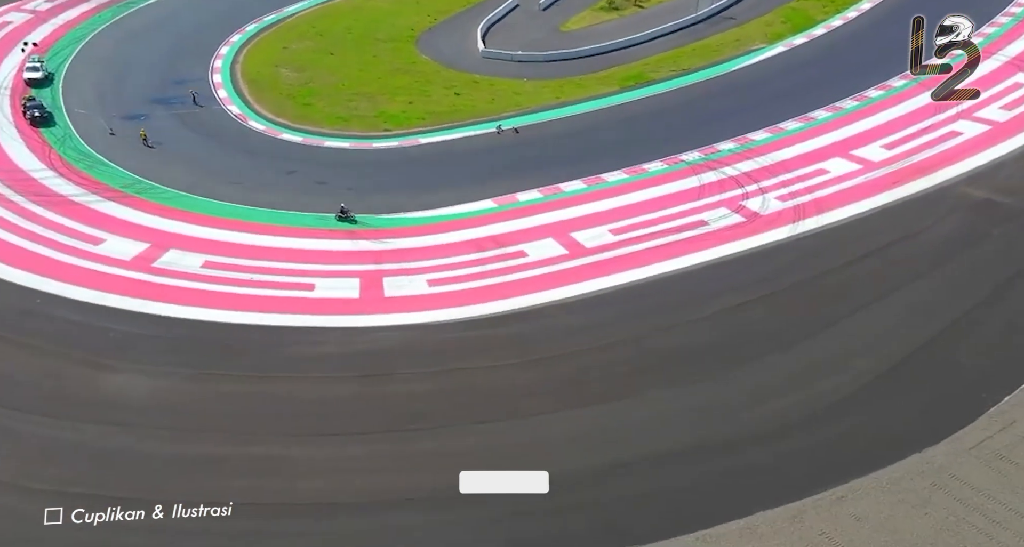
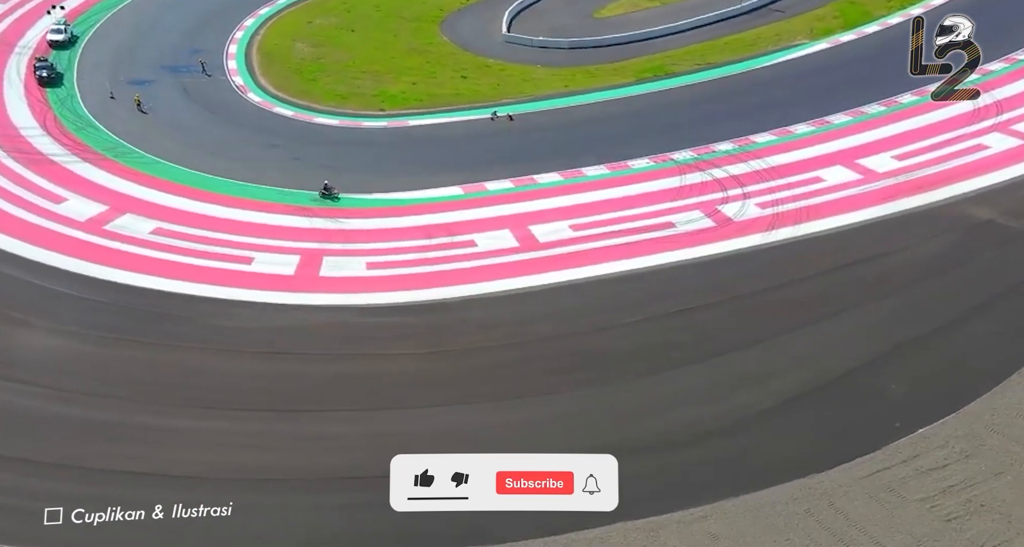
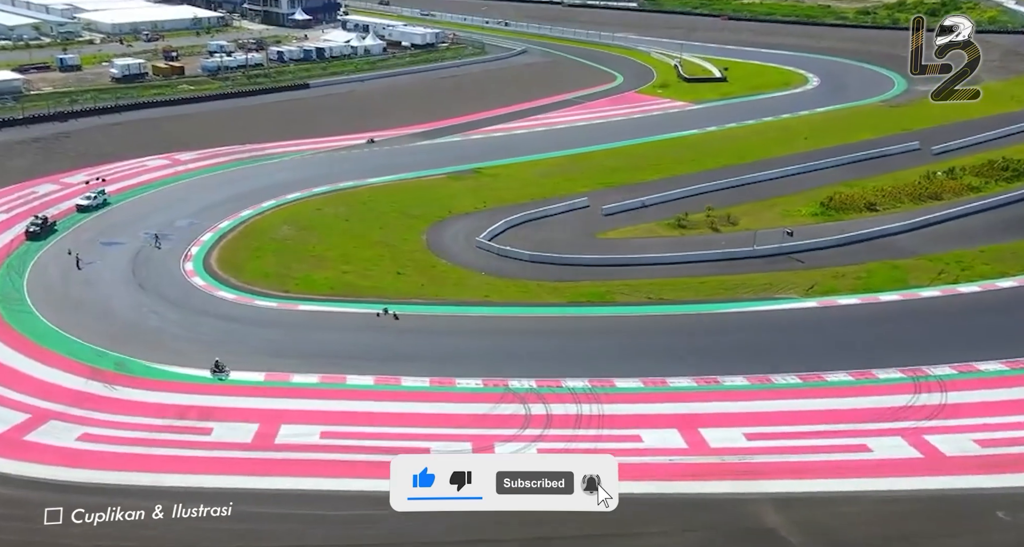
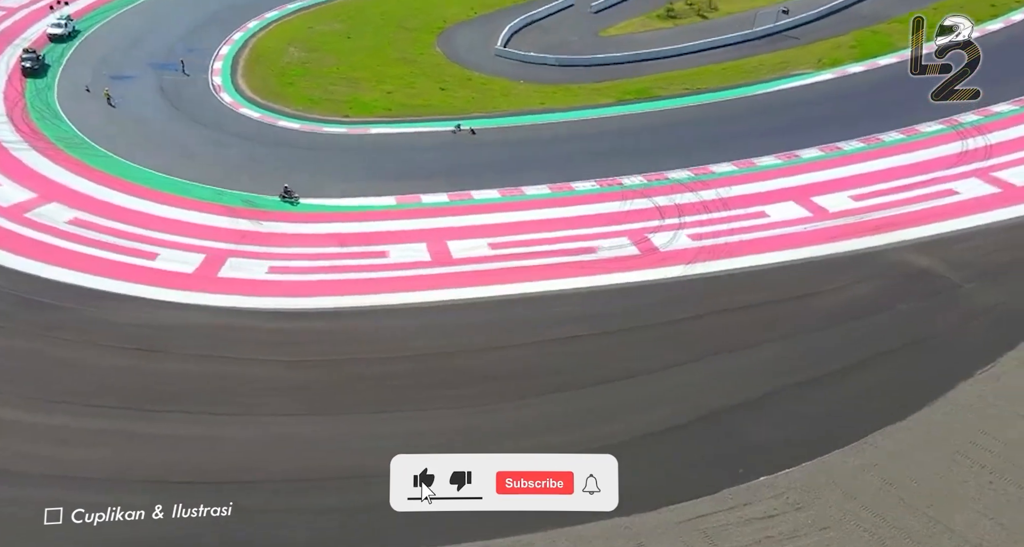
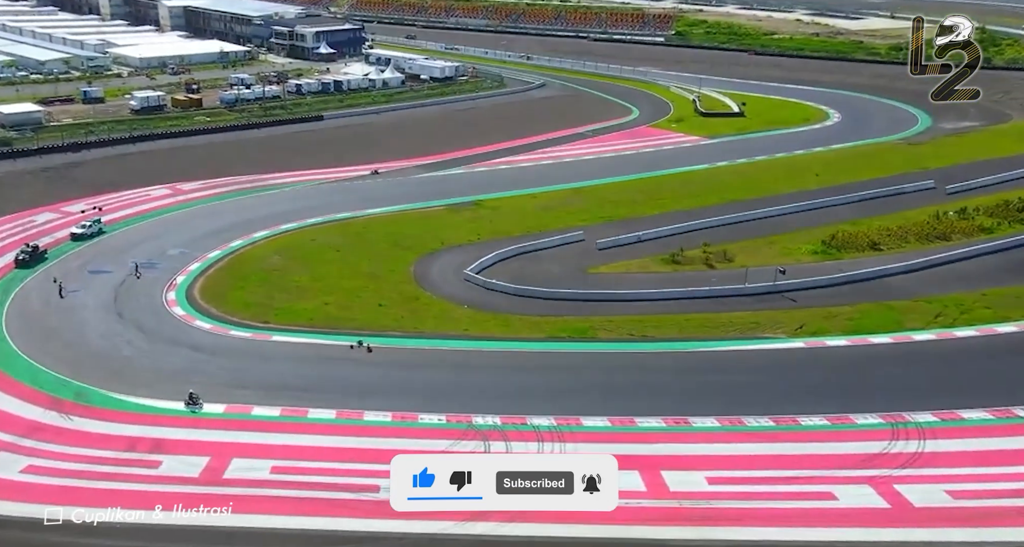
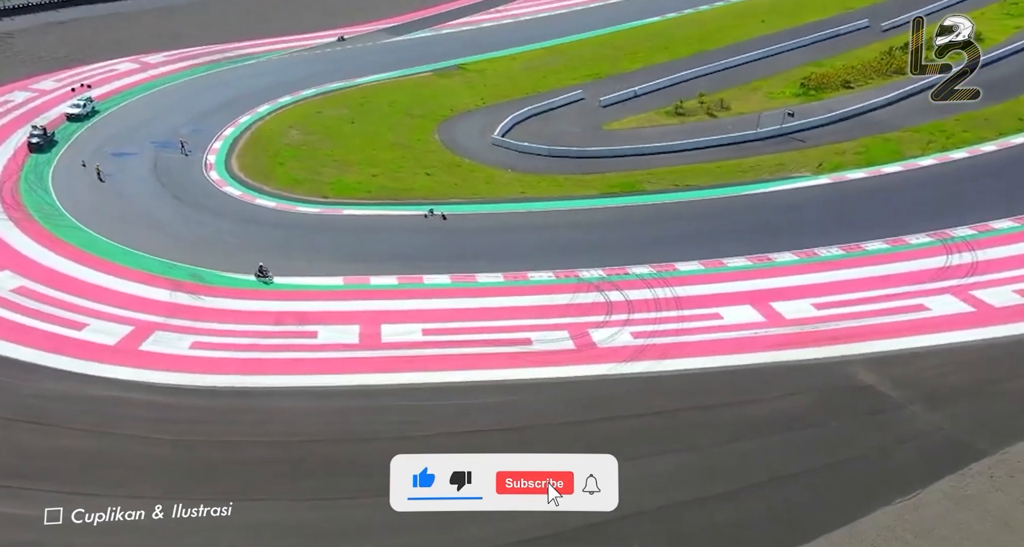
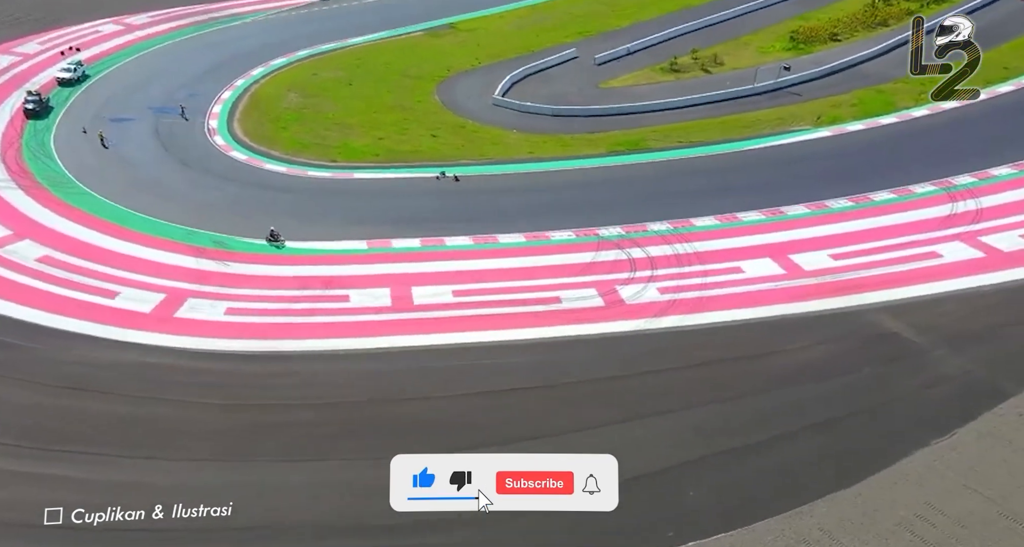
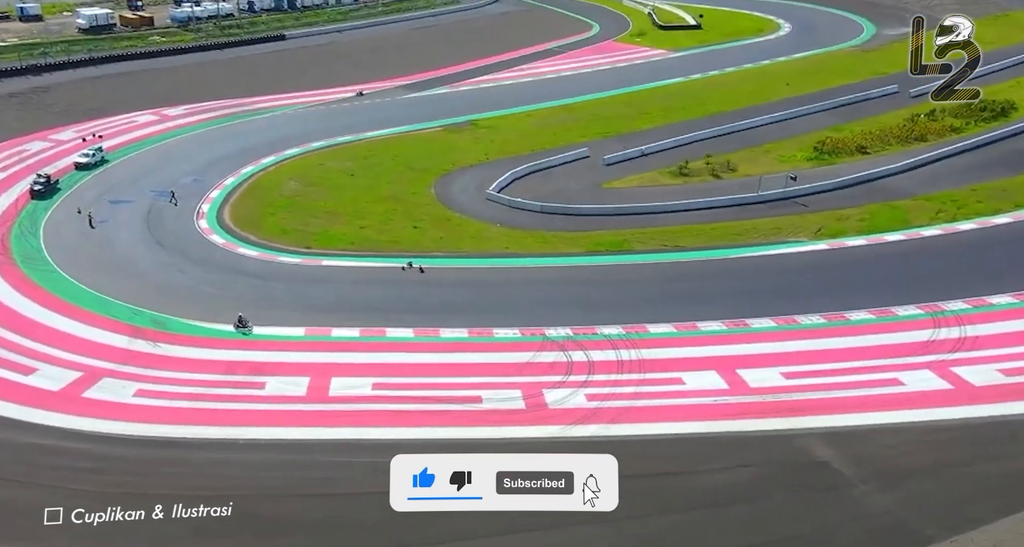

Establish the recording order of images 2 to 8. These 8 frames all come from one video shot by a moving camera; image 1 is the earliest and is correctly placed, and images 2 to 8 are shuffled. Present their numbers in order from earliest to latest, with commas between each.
2, 4, 7, 6, 8, 3, 5
